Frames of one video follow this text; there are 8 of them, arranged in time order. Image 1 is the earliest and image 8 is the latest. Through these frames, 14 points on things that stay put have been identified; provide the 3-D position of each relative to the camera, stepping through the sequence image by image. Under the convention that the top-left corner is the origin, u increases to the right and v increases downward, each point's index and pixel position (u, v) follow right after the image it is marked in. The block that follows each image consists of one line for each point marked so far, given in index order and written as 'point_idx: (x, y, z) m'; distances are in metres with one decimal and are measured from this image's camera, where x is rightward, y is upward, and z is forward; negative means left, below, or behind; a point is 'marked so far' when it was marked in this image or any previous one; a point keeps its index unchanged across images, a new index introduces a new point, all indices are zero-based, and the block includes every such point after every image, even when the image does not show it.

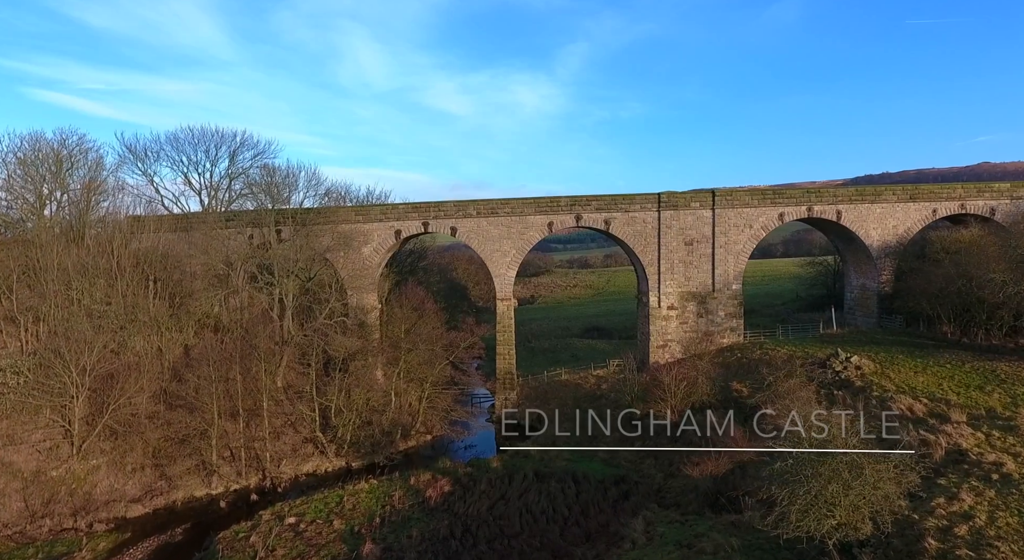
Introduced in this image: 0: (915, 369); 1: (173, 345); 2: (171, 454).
0: (+10.2, -2.3, +17.0) m
1: (-8.9, -1.7, +17.6) m
2: (-8.0, -4.1, +15.6) m
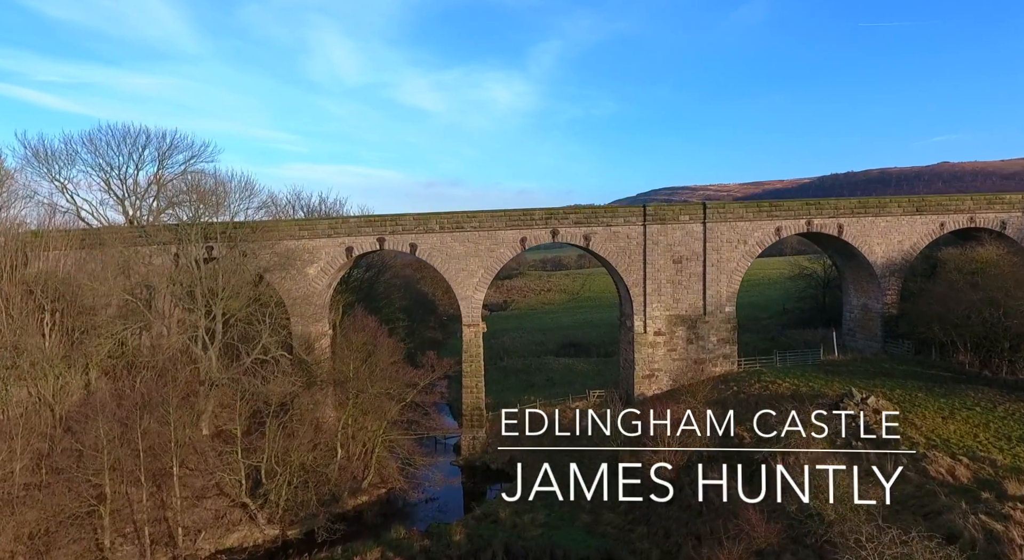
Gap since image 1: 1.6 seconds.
0: (+9.5, -3.0, +14.8) m
1: (-9.7, -2.5, +14.6) m
2: (-8.7, -4.8, +12.7) m
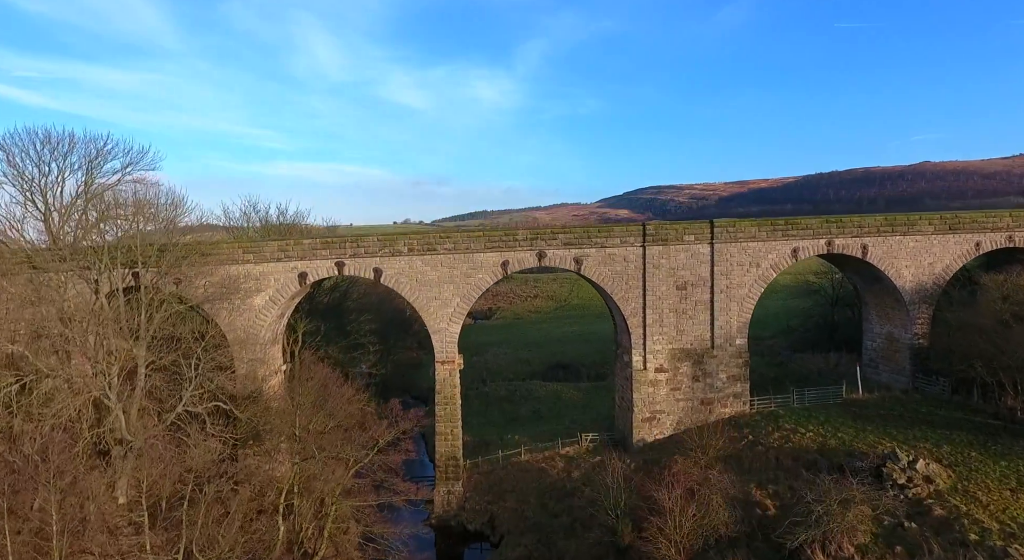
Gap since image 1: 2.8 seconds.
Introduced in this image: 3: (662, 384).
0: (+9.1, -3.8, +12.3) m
1: (-10.1, -3.3, +11.7) m
2: (-9.0, -5.7, +9.8) m
3: (+4.1, -2.8, +18.1) m
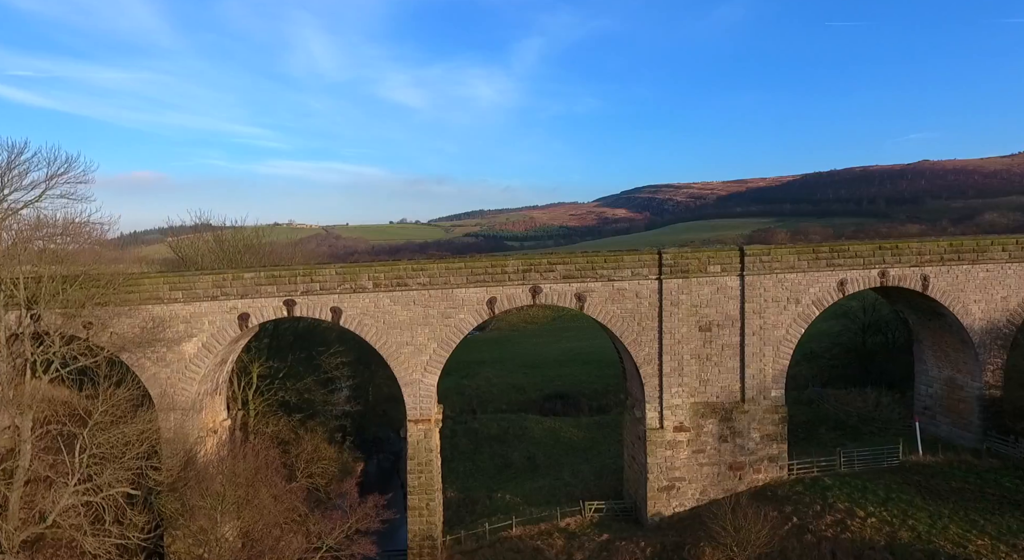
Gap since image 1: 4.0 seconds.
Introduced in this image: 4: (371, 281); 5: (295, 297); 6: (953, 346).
0: (+8.8, -4.6, +9.1) m
1: (-10.3, -4.2, +8.5) m
2: (-9.3, -6.6, +6.6) m
3: (+3.8, -3.7, +15.0) m
4: (-3.0, 0.0, +14.5) m
5: (-4.6, -0.4, +14.3) m
6: (+10.7, -1.6, +16.2) m
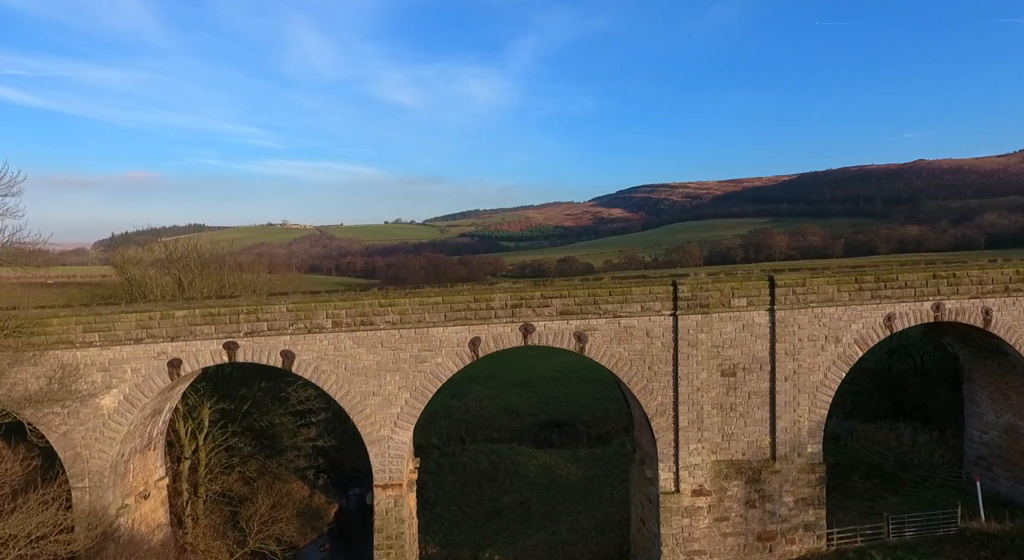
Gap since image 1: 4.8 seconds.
0: (+8.6, -5.3, +6.8) m
1: (-10.5, -4.9, +6.0) m
2: (-9.4, -7.3, +4.1) m
3: (+3.6, -4.4, +12.6) m
4: (-3.3, -0.7, +12.0) m
5: (-4.9, -1.1, +11.8) m
6: (+10.5, -2.3, +13.9) m
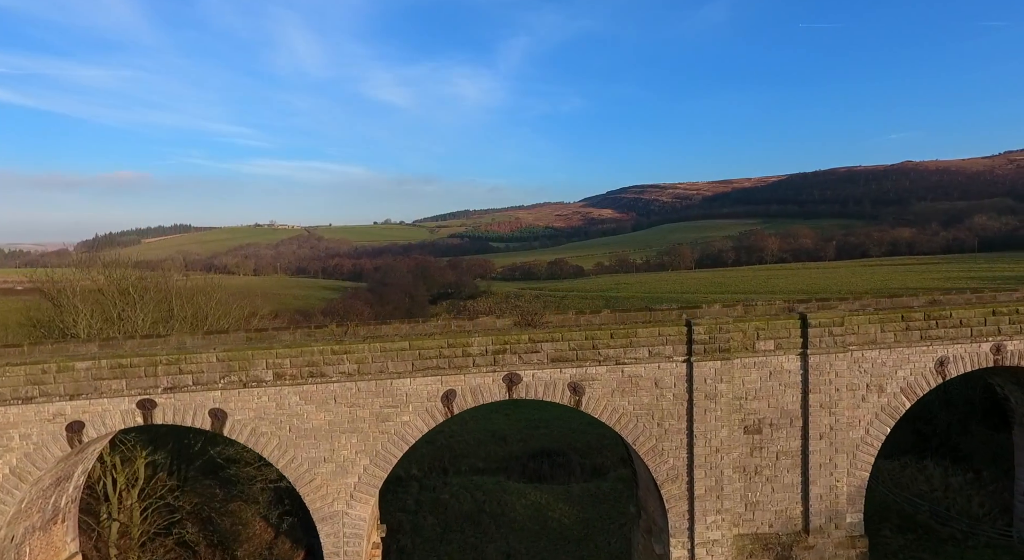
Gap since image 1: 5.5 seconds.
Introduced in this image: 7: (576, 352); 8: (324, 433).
0: (+8.4, -5.9, +4.7) m
1: (-10.7, -5.5, +3.7) m
2: (-9.6, -7.9, +1.9) m
3: (+3.3, -5.0, +10.5) m
4: (-3.5, -1.3, +9.8) m
5: (-5.1, -1.7, +9.6) m
6: (+10.1, -2.9, +11.9) m
7: (+1.0, -1.1, +10.3) m
8: (-2.8, -2.3, +10.0) m
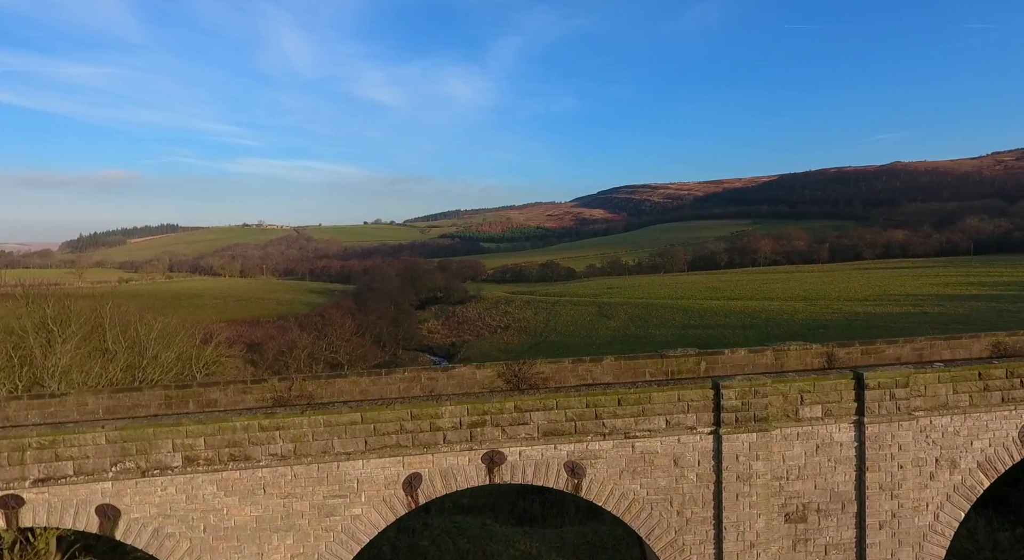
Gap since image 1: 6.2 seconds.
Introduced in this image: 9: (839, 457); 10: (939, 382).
0: (+8.3, -6.6, +2.6) m
1: (-10.8, -6.2, +1.3) m
2: (-9.7, -8.5, -0.5) m
3: (+3.1, -5.6, +8.3) m
4: (-3.8, -2.0, +7.6) m
5: (-5.3, -2.3, +7.3) m
6: (+9.9, -3.5, +9.8) m
7: (+0.8, -1.7, +8.1) m
8: (-3.0, -2.9, +7.7) m
9: (+4.2, -2.2, +8.5) m
10: (+5.5, -1.3, +8.6) m
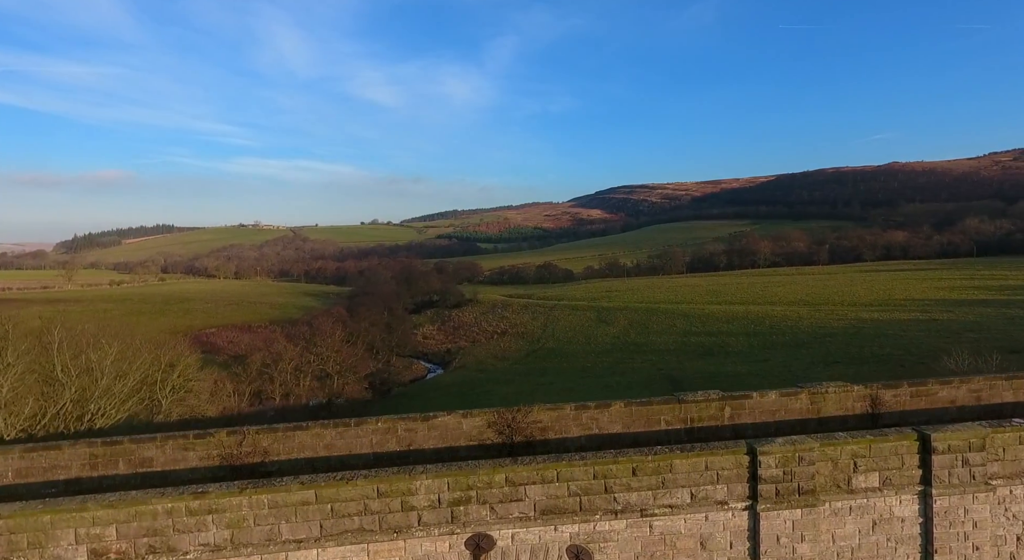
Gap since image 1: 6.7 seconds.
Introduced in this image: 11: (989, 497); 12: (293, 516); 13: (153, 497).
0: (+8.2, -7.0, +1.1) m
1: (-10.9, -6.6, -0.2) m
2: (-9.8, -9.0, -2.0) m
3: (+3.0, -6.0, +6.8) m
4: (-3.9, -2.4, +6.0) m
5: (-5.4, -2.7, +5.8) m
6: (+9.8, -4.0, +8.3) m
7: (+0.7, -2.2, +6.5) m
8: (-3.1, -3.3, +6.2) m
9: (+4.1, -2.7, +7.0) m
10: (+5.4, -1.7, +7.1) m
11: (+5.0, -2.3, +7.1) m
12: (-2.0, -2.2, +6.3) m
13: (-3.2, -2.0, +6.1) m
